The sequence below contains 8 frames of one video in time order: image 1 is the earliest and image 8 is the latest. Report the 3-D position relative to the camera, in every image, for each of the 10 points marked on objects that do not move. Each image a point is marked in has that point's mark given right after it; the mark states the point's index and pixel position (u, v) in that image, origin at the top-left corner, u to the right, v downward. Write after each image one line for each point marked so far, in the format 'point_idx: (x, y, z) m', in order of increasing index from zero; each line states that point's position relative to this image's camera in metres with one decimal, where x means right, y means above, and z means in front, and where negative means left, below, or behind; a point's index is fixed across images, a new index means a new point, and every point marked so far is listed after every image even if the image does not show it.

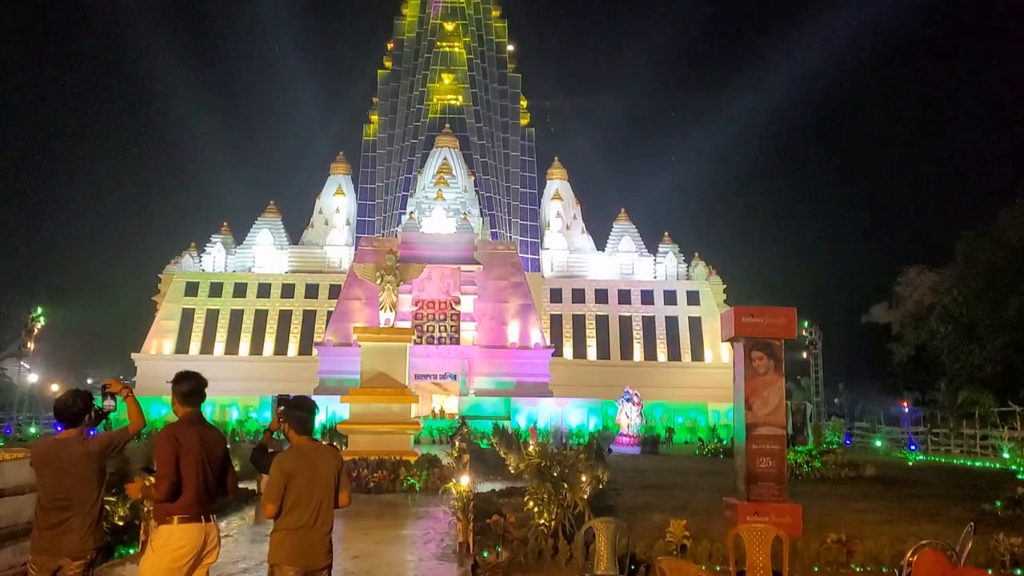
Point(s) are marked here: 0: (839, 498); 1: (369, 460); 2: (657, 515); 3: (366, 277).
0: (+5.4, -3.5, +13.3) m
1: (-2.3, -2.7, +12.9) m
2: (+2.0, -3.1, +11.1) m
3: (-2.8, +0.2, +14.9) m
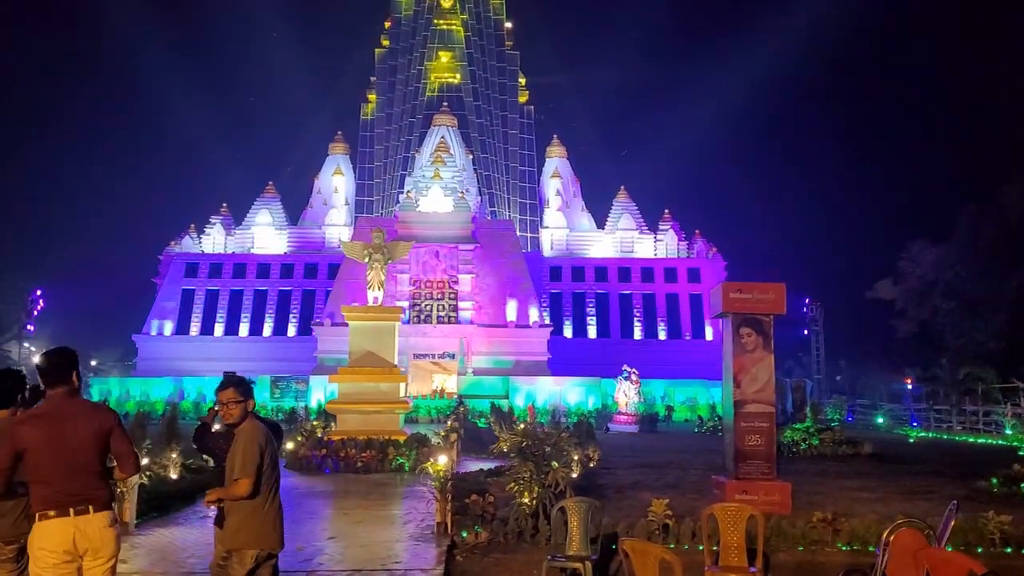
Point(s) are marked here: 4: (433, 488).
0: (+5.2, -3.1, +13.2) m
1: (-2.5, -2.4, +12.8) m
2: (+1.8, -2.8, +11.0) m
3: (-2.9, +0.6, +14.7) m
4: (-0.8, -1.9, +7.7) m
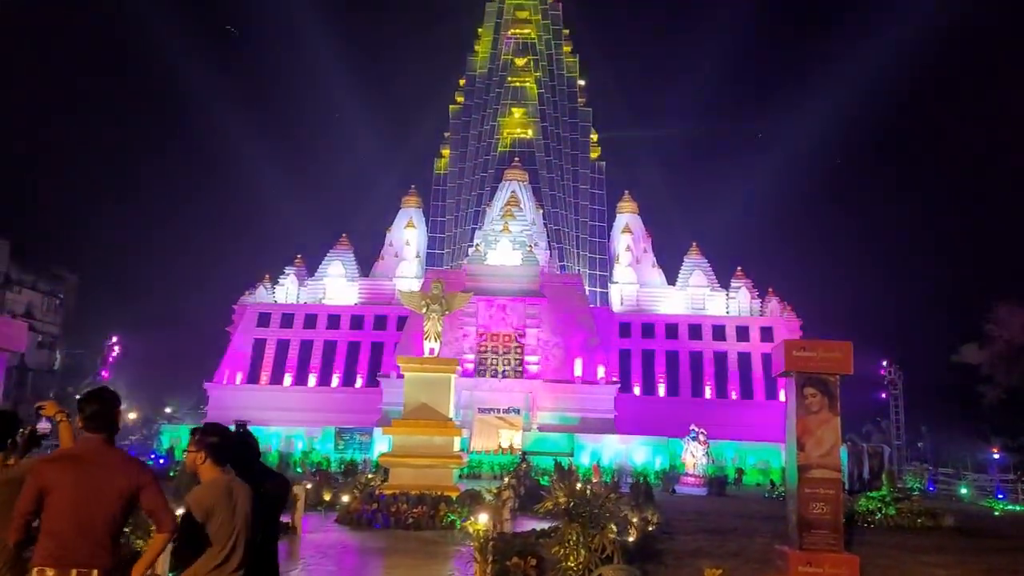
0: (+6.1, -4.0, +12.3) m
1: (-1.6, -3.2, +12.6) m
2: (+2.5, -3.5, +10.4) m
3: (-1.9, -0.3, +14.7) m
4: (-0.4, -2.4, +7.5) m
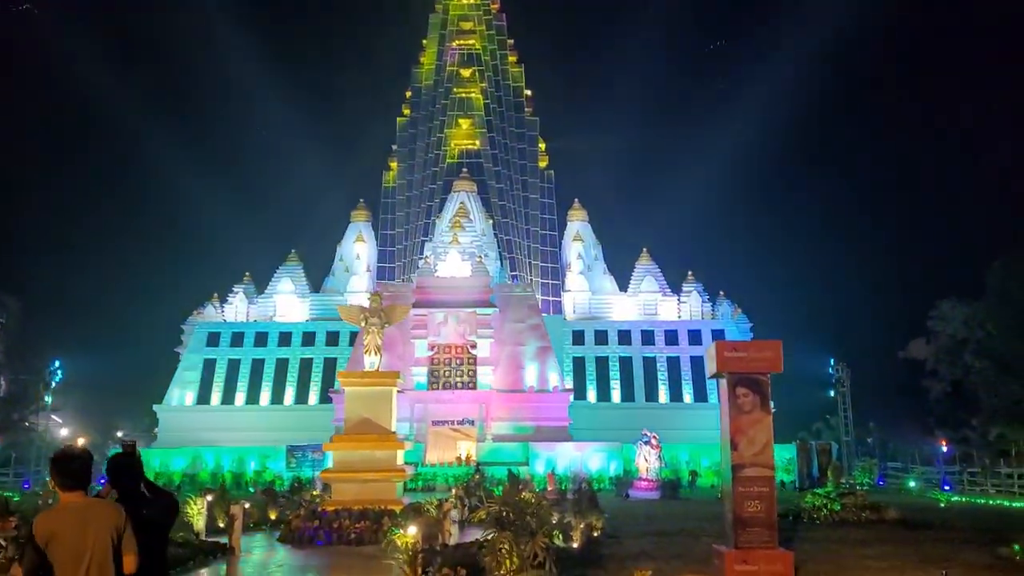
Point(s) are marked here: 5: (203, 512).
0: (+5.3, -4.0, +12.5) m
1: (-2.5, -3.4, +12.5) m
2: (+1.8, -3.6, +10.5) m
3: (-2.9, -0.6, +14.6) m
4: (-1.1, -2.5, +7.4) m
5: (-4.9, -3.5, +12.7) m
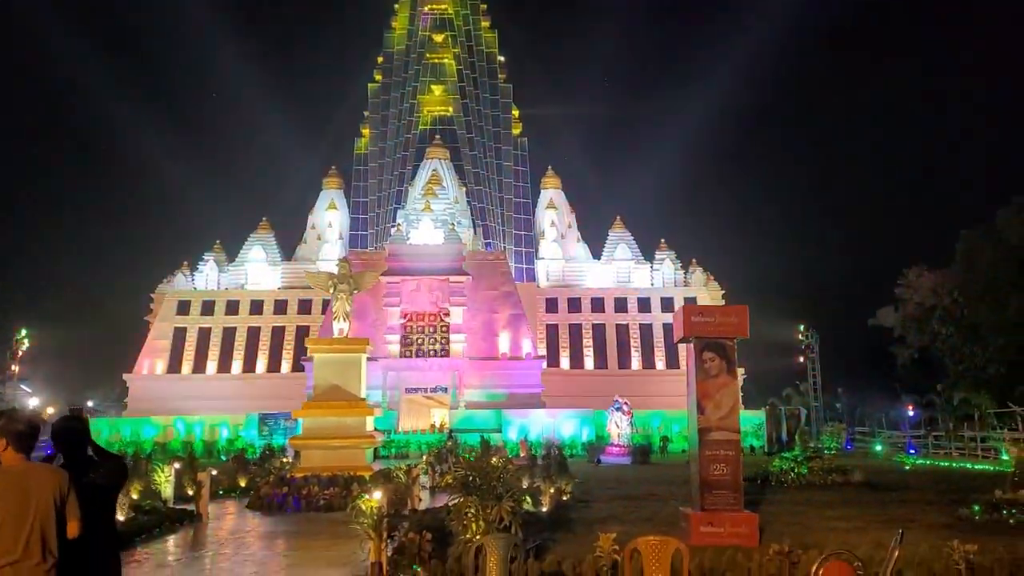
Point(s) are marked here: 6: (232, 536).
0: (+4.8, -3.4, +12.7) m
1: (-2.9, -2.9, +12.4) m
2: (+1.4, -3.1, +10.6) m
3: (-3.5, 0.0, +14.4) m
4: (-1.4, -2.2, +7.4) m
5: (-5.3, -3.0, +12.6) m
6: (-3.6, -3.2, +10.4) m
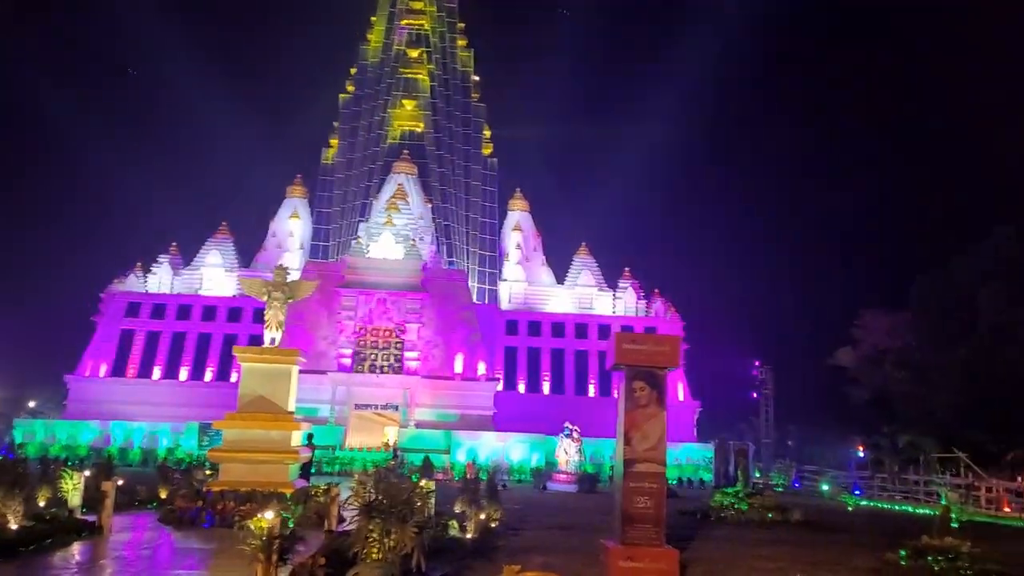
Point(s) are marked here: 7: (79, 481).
0: (+3.6, -3.9, +12.5) m
1: (-4.0, -3.0, +11.9) m
2: (+0.3, -3.4, +10.2) m
3: (-4.4, -0.1, +14.0) m
4: (-2.2, -2.2, +6.9) m
5: (-6.4, -3.0, +12.0) m
6: (-4.6, -3.2, +9.8) m
7: (-6.6, -2.9, +12.3) m
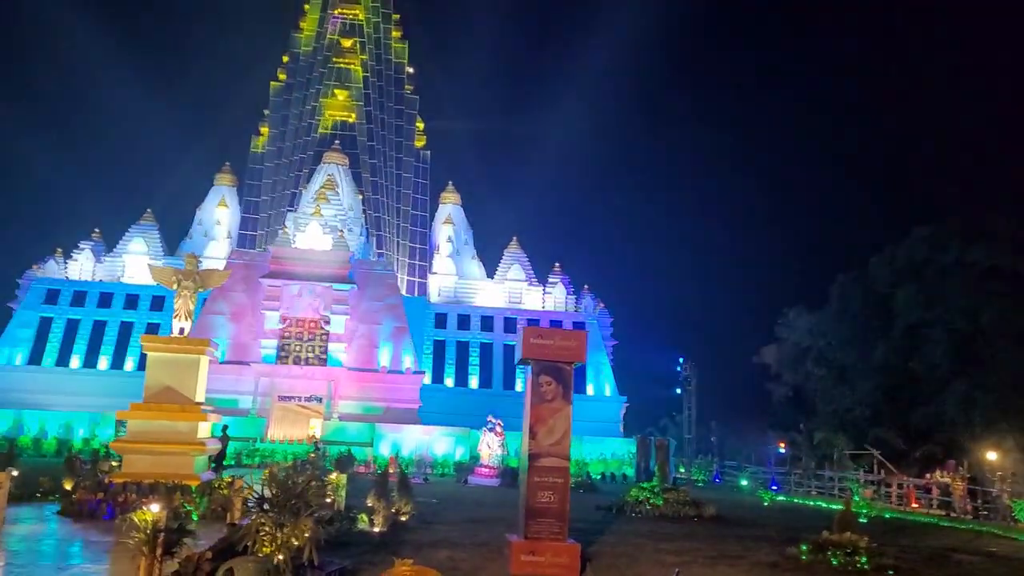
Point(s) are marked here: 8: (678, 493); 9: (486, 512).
0: (+2.3, -3.9, +12.7) m
1: (-5.3, -2.8, +11.6) m
2: (-0.9, -3.3, +10.2) m
3: (-5.8, +0.1, +13.6) m
4: (-3.1, -2.1, +6.8) m
5: (-7.7, -2.7, +11.5) m
6: (-5.7, -3.0, +9.5) m
7: (-7.9, -2.7, +11.7) m
8: (+3.4, -4.3, +16.9) m
9: (-0.5, -4.2, +15.2) m
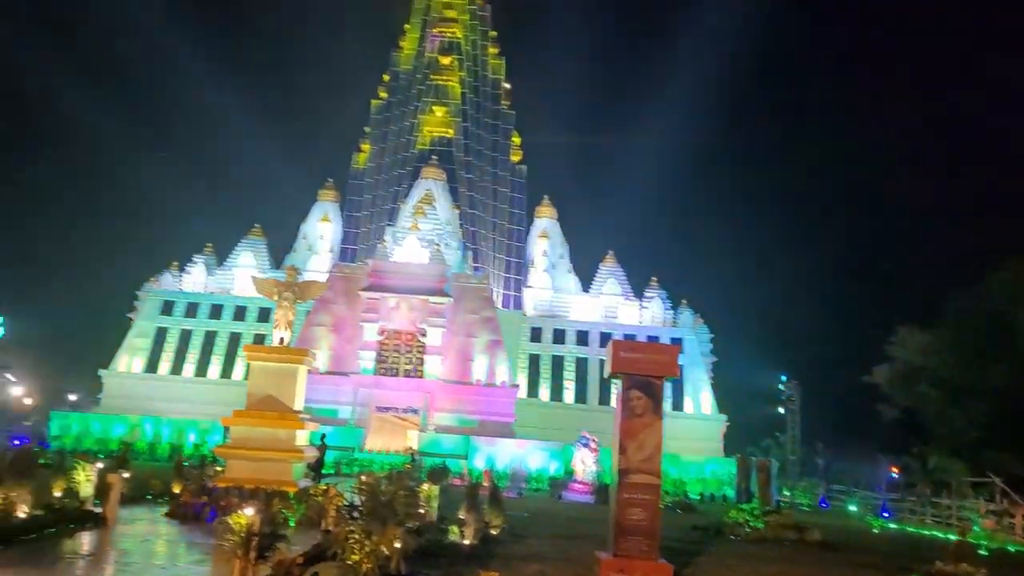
0: (+3.7, -4.1, +12.2) m
1: (-4.0, -3.0, +12.0) m
2: (+0.3, -3.5, +10.1) m
3: (-4.3, -0.1, +14.1) m
4: (-2.4, -2.2, +6.9) m
5: (-6.4, -2.9, +12.2) m
6: (-4.7, -3.1, +9.9) m
7: (-6.5, -2.8, +12.4) m
8: (+5.3, -4.6, +16.2) m
9: (+1.2, -4.5, +15.0) m
